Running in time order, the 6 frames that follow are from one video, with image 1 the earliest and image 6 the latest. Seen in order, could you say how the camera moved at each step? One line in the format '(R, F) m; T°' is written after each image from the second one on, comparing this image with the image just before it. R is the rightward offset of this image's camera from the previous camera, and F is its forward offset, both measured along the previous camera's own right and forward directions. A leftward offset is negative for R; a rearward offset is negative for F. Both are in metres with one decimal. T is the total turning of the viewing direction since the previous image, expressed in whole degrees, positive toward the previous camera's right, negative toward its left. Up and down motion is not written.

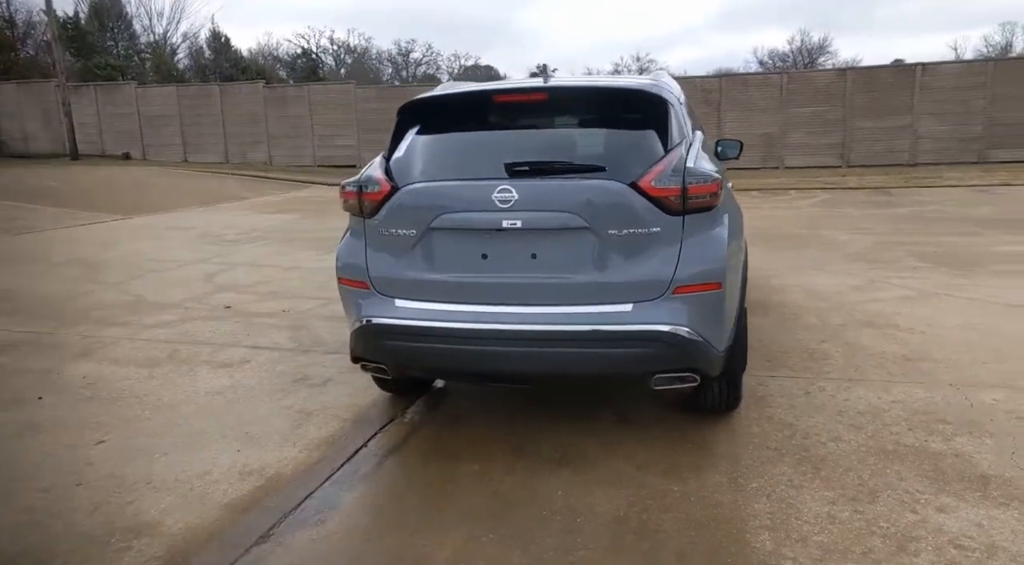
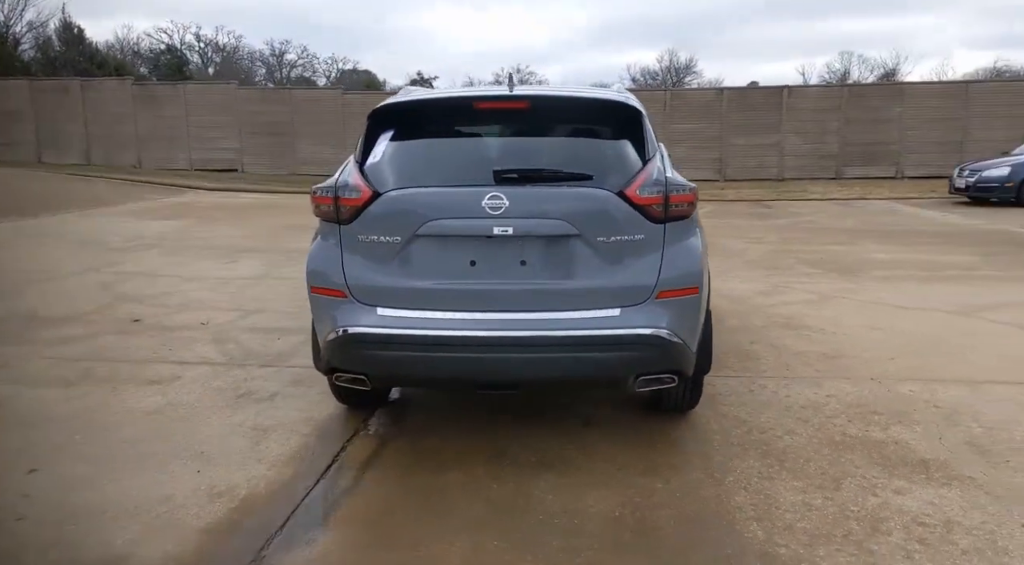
(-0.4, 0.0) m; +9°
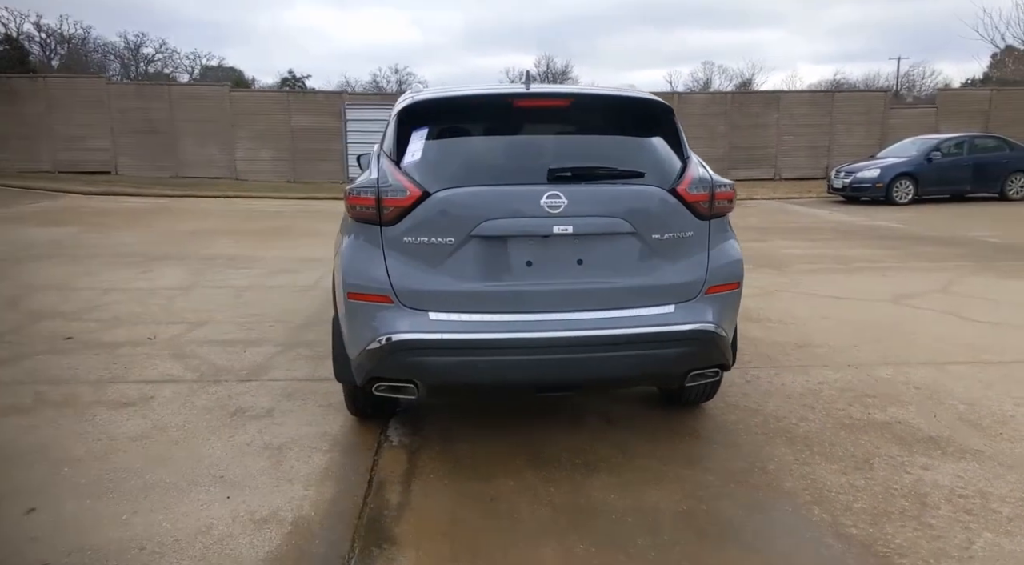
(-0.7, +0.1) m; +9°
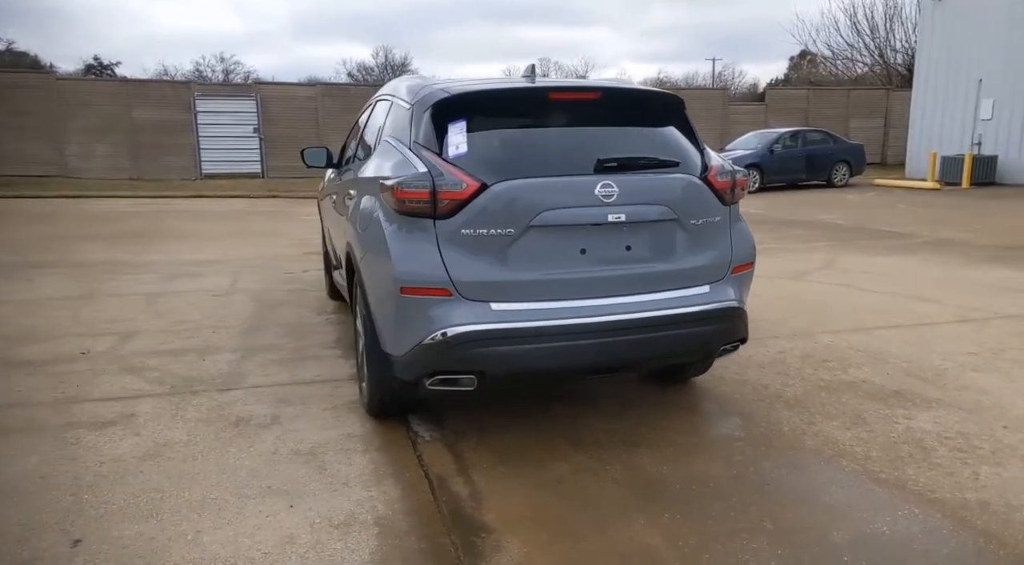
(-0.8, 0.0) m; +12°
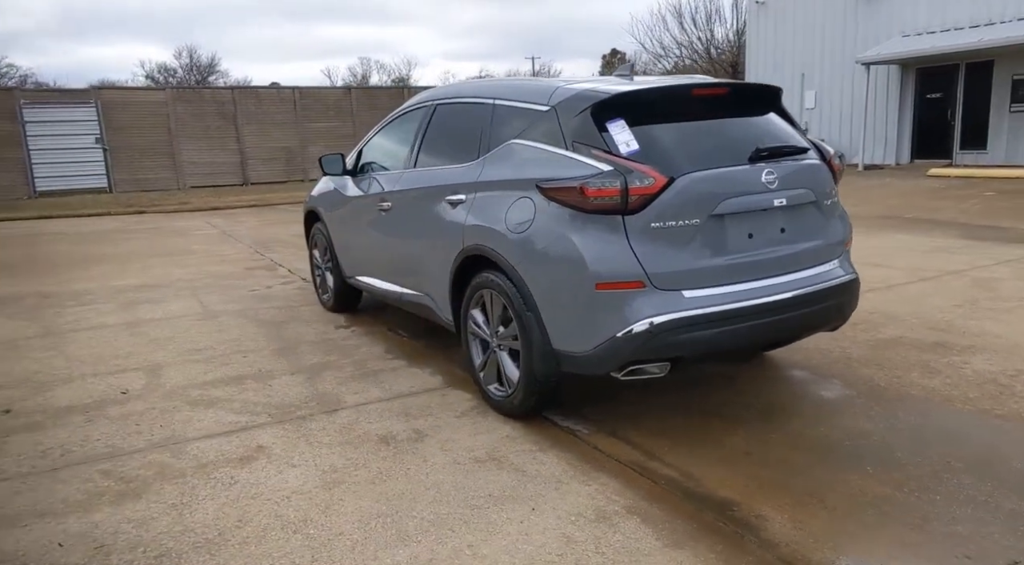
(-1.5, +0.1) m; +12°
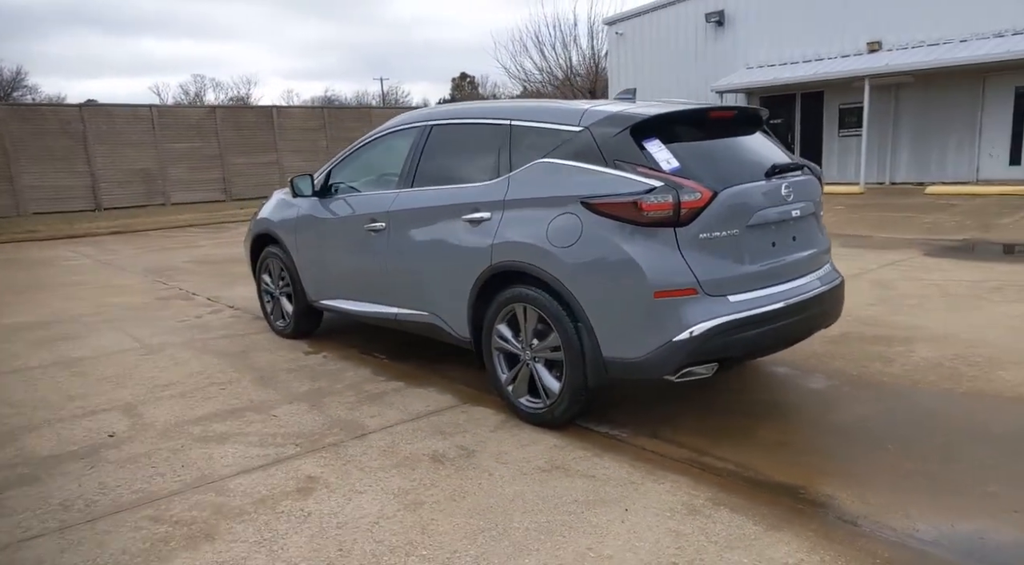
(-0.9, 0.0) m; +11°
